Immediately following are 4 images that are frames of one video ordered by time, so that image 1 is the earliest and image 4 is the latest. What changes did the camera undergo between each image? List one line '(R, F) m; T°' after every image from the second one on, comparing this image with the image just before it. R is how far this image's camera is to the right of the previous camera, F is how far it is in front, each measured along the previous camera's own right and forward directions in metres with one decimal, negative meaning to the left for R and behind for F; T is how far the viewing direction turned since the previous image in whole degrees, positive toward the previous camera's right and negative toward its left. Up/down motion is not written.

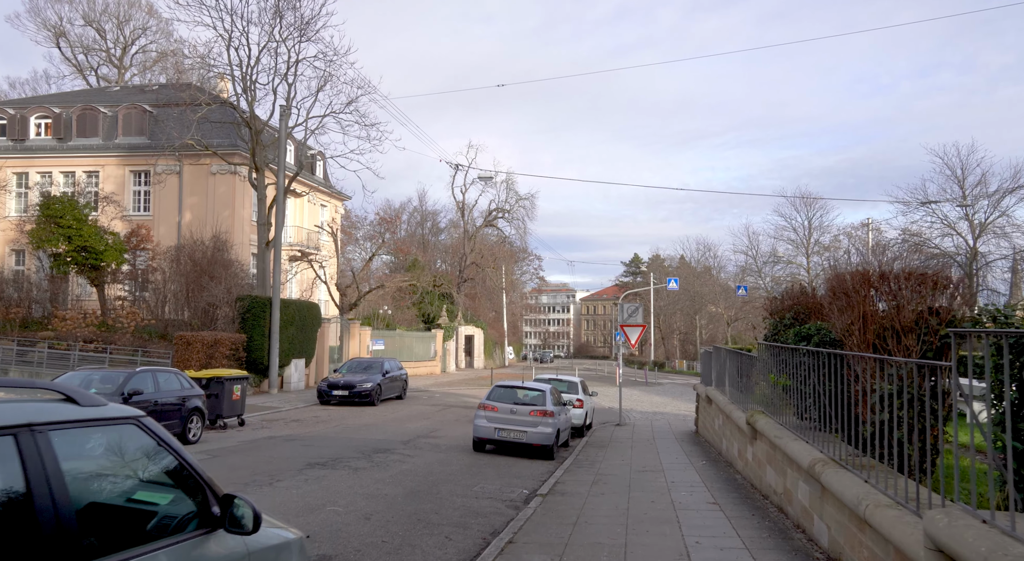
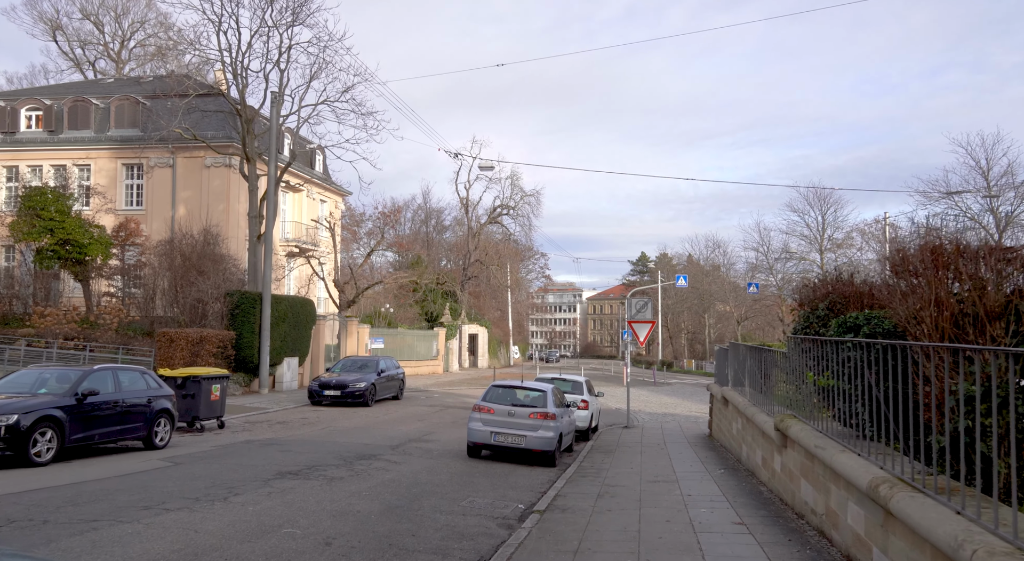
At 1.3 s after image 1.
(+0.2, +1.3) m; -1°
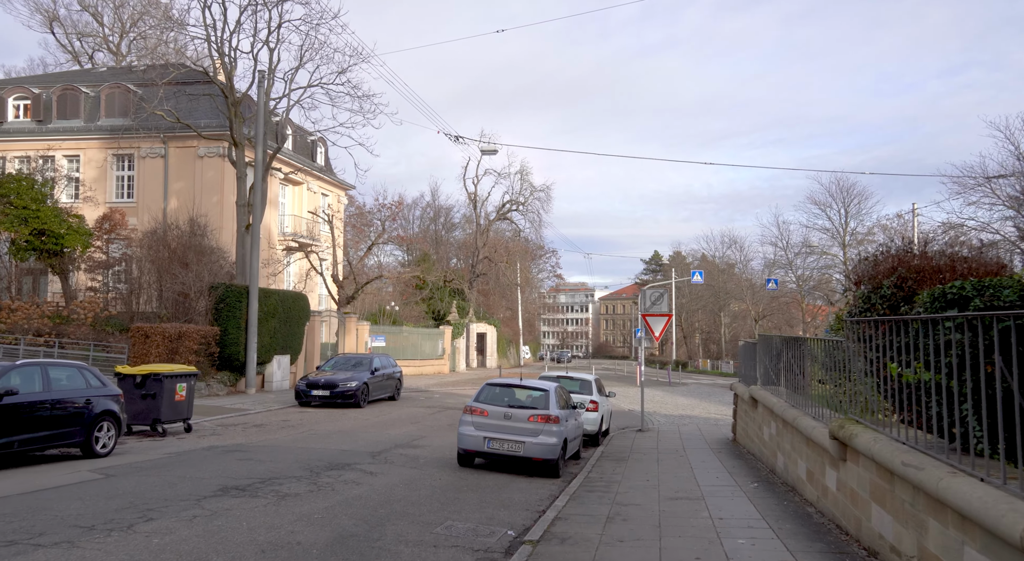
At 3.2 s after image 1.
(+0.3, +1.8) m; -1°
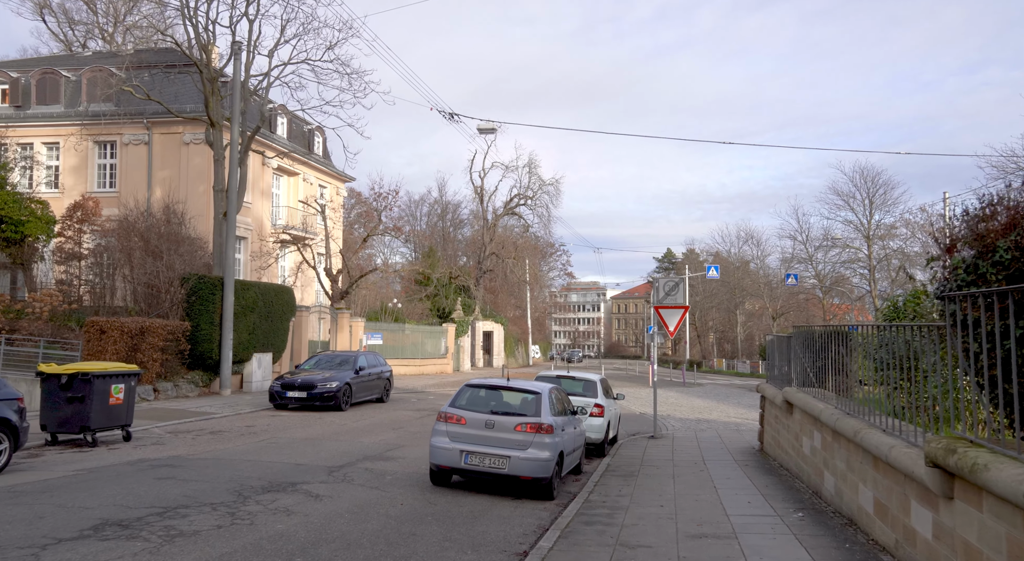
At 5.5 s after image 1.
(+0.4, +2.1) m; -1°
